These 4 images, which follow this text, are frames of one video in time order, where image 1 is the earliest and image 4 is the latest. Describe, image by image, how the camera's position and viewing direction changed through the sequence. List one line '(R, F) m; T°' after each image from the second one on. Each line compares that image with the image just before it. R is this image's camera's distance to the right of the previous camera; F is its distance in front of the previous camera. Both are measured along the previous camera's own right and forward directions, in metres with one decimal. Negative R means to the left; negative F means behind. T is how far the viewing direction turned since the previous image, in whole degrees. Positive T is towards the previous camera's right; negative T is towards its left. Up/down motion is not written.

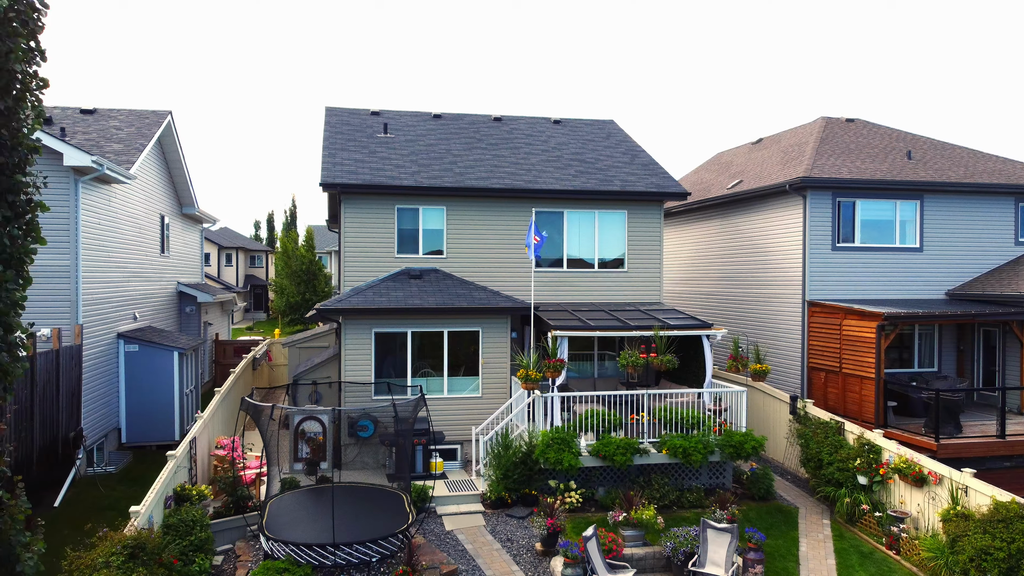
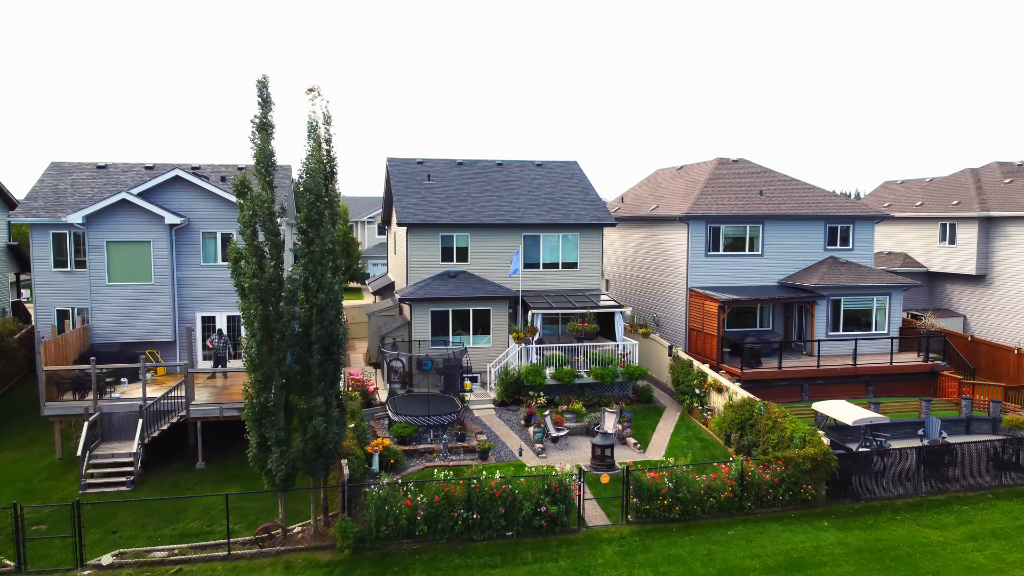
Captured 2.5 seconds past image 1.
(0.0, -6.8) m; 0°
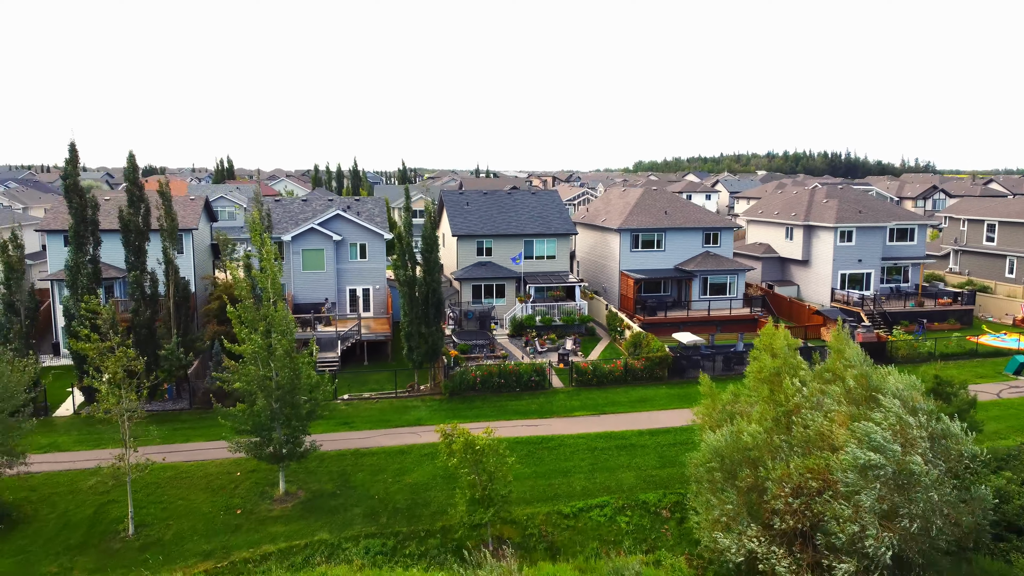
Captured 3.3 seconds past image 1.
(-0.2, -12.4) m; 0°
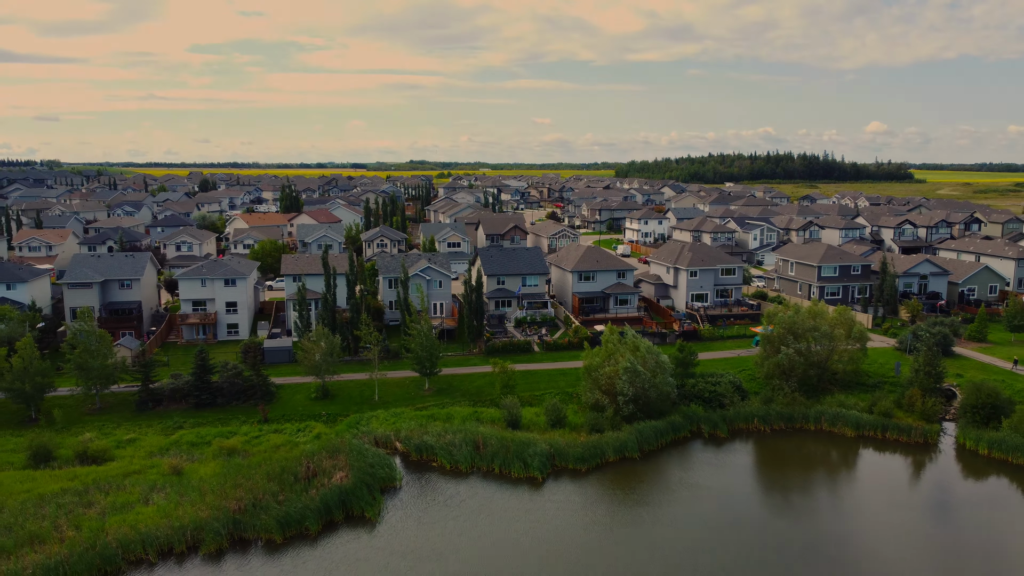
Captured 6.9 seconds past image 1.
(-0.3, -26.6) m; 0°
